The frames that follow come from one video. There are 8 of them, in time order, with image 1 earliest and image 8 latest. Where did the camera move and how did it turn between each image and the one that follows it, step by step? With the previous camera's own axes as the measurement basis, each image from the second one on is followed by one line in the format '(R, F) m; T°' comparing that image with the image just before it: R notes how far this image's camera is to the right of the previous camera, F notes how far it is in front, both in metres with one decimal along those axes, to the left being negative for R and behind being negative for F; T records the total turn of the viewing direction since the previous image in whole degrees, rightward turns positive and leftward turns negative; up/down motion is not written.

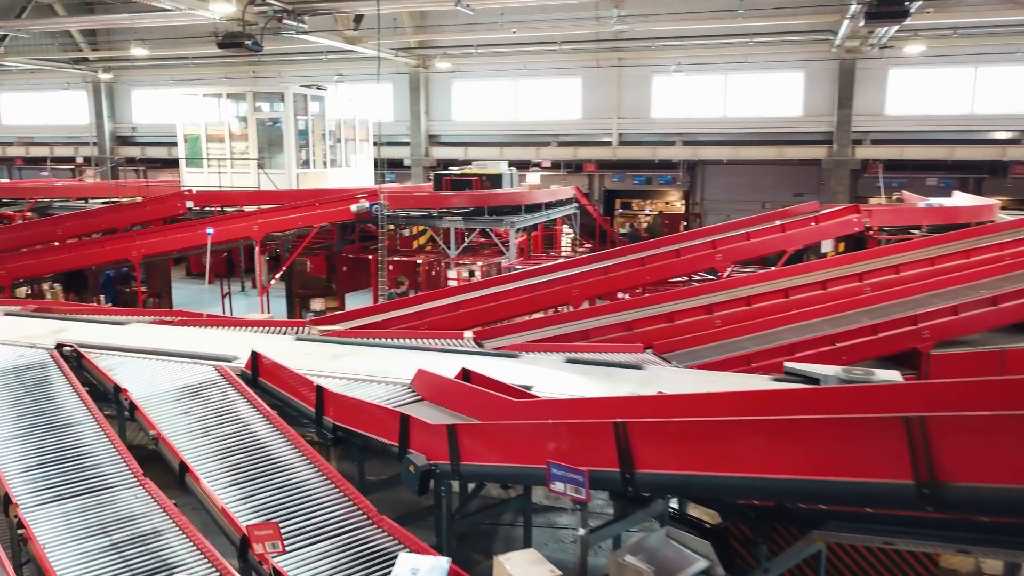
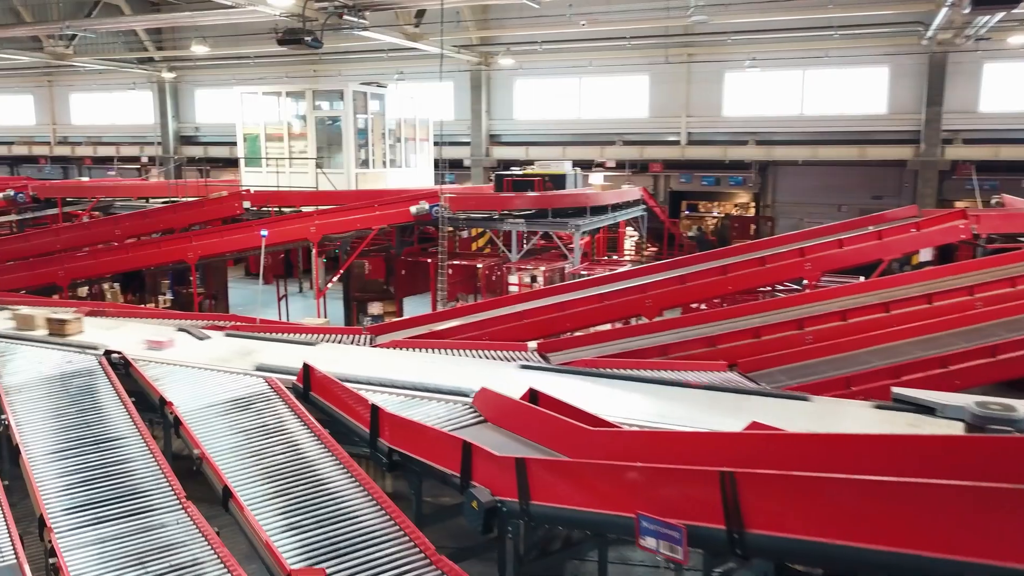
(-0.1, +0.4) m; -4°
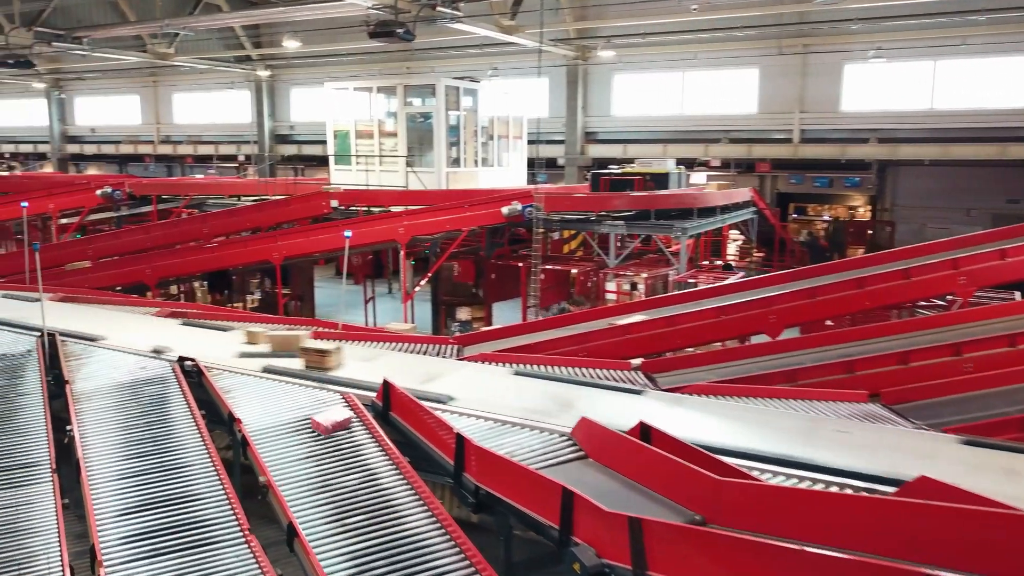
(-0.1, +0.6) m; -6°
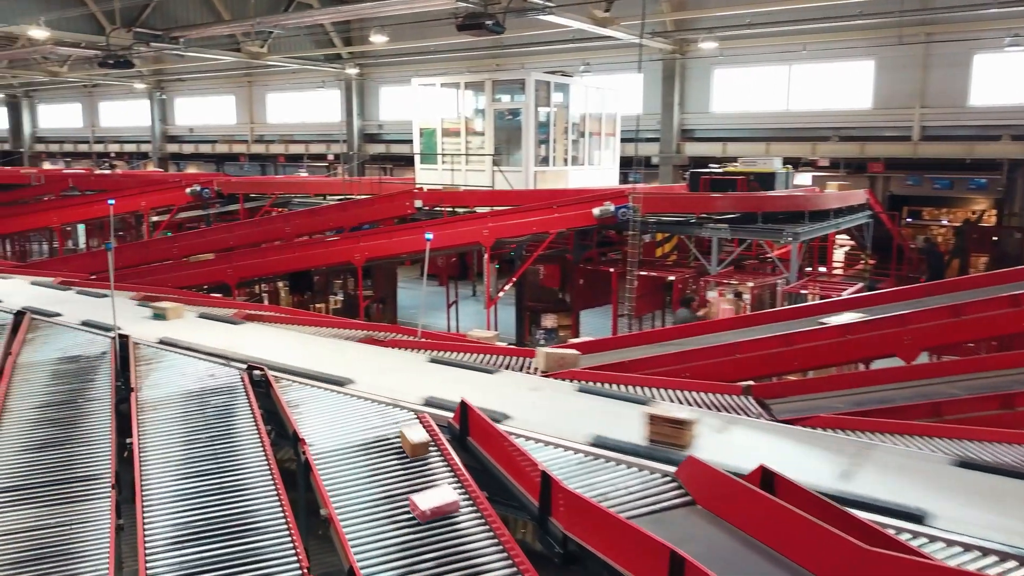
(0.0, +0.5) m; -6°
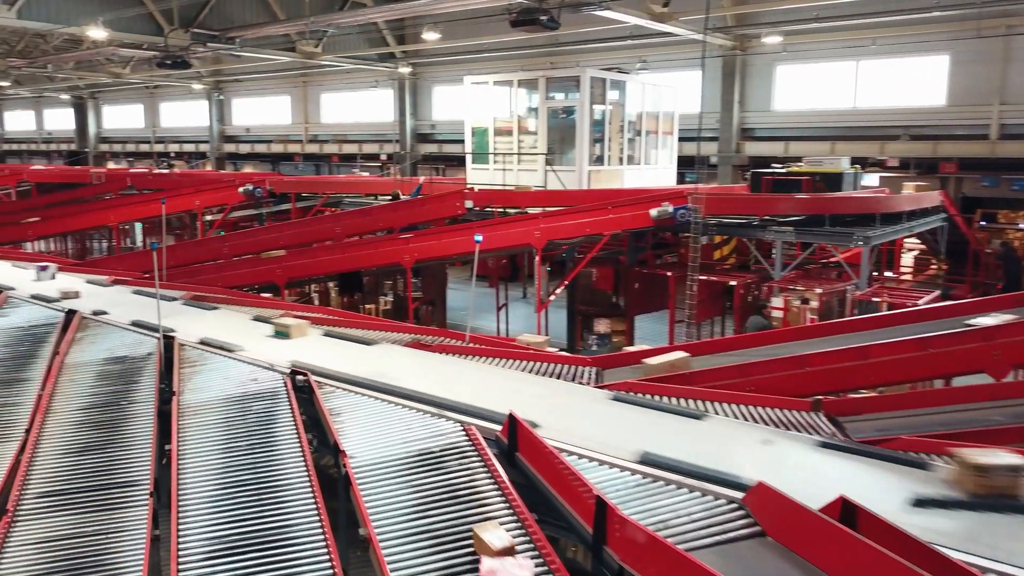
(0.0, +0.2) m; -4°
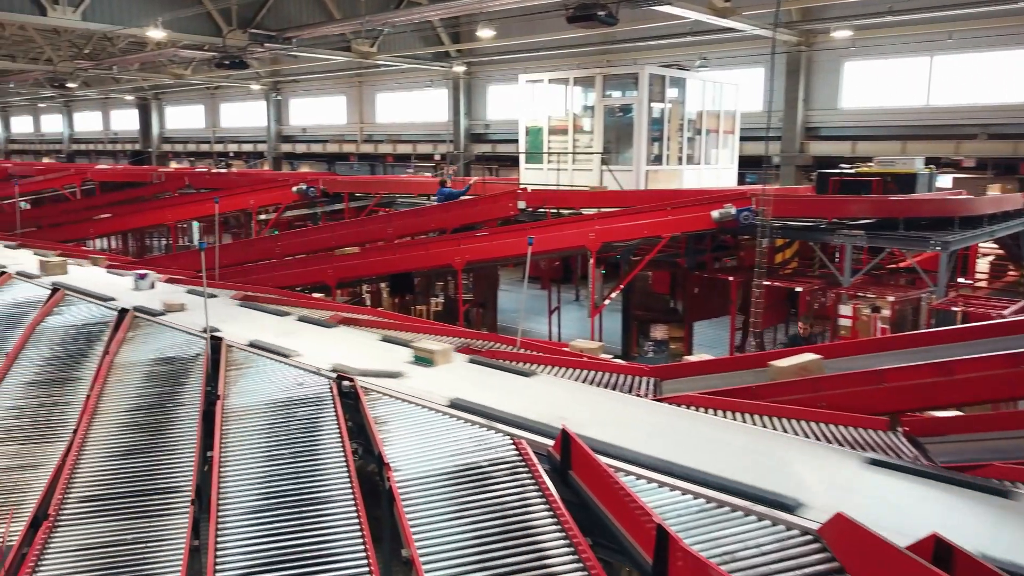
(0.0, +0.2) m; -4°
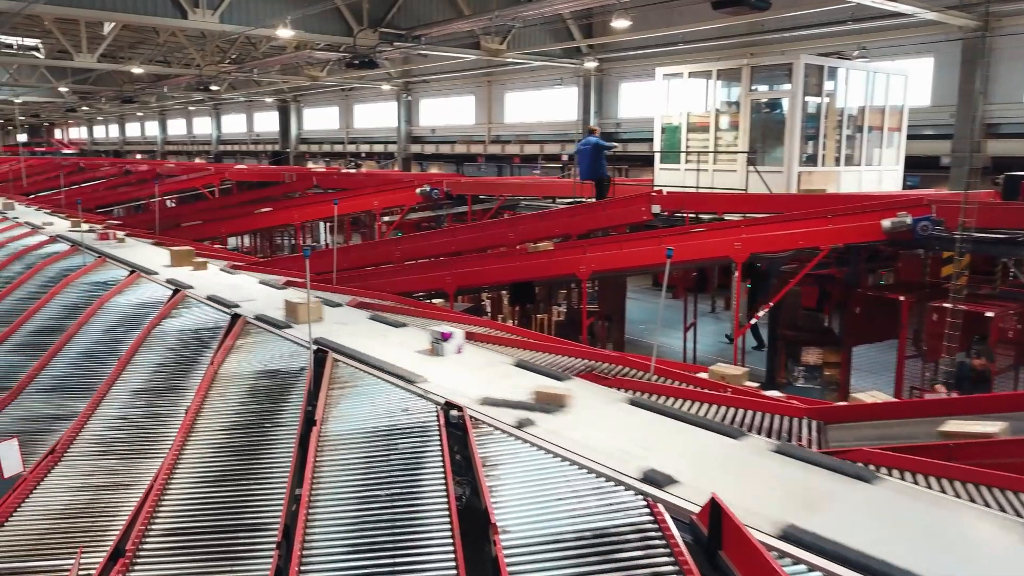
(0.0, +0.6) m; -9°
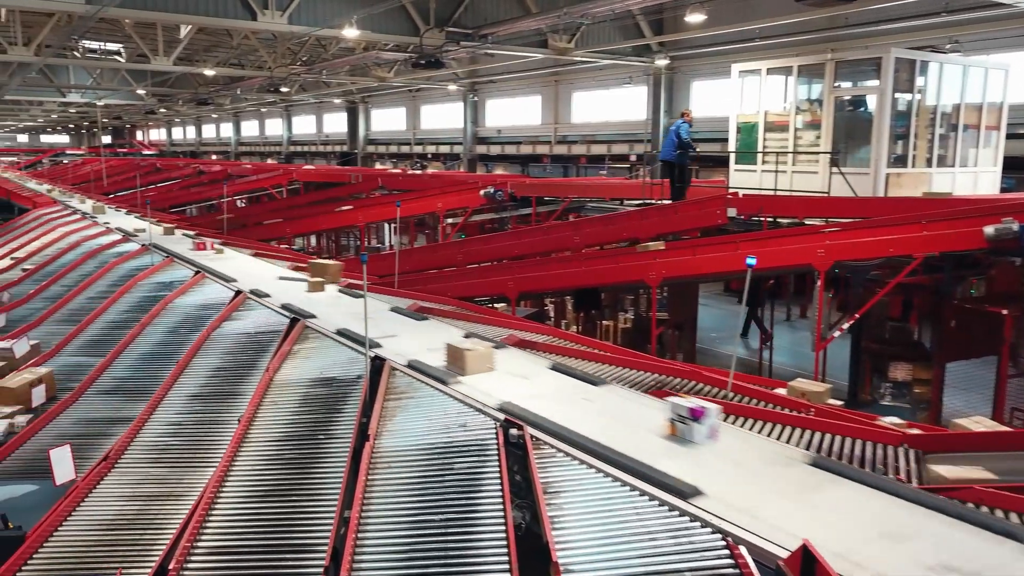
(0.0, +0.3) m; -5°
